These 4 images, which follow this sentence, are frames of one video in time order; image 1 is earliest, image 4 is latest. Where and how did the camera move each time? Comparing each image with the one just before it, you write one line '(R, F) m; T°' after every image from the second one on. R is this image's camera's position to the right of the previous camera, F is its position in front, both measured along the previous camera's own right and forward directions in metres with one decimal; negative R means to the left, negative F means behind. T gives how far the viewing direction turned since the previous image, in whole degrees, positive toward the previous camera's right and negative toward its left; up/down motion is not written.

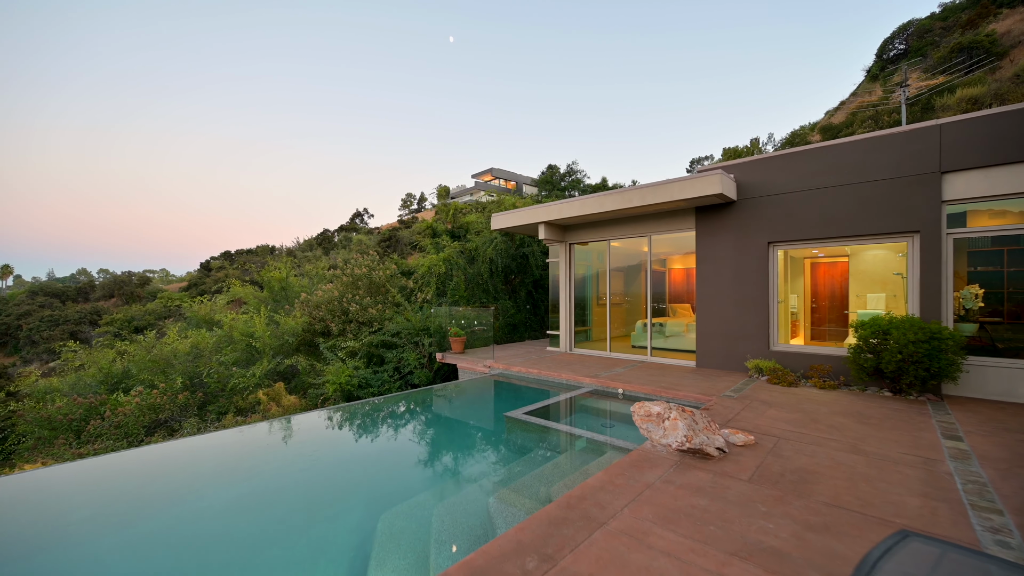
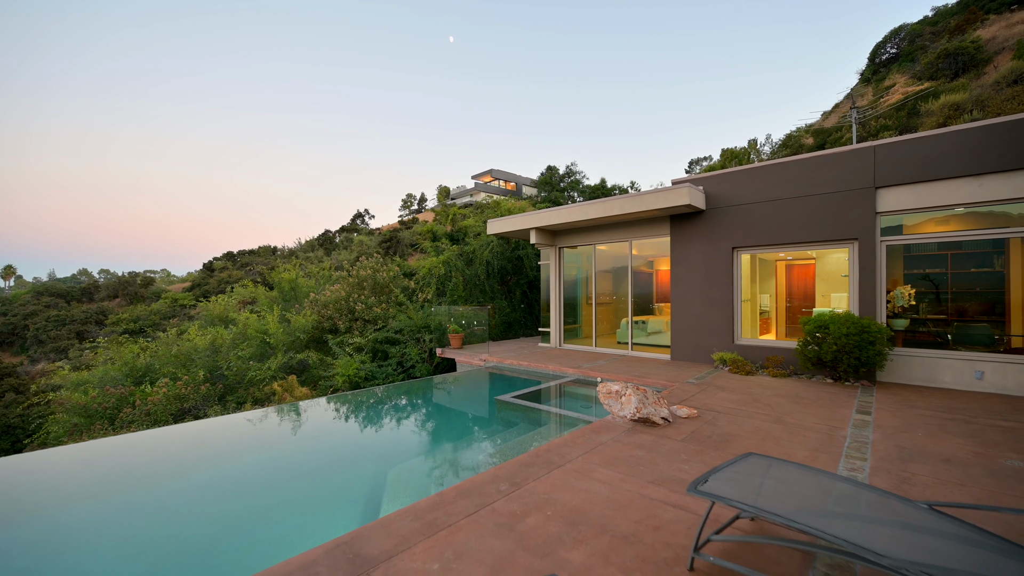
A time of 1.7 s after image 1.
(+0.1, -0.7) m; 0°
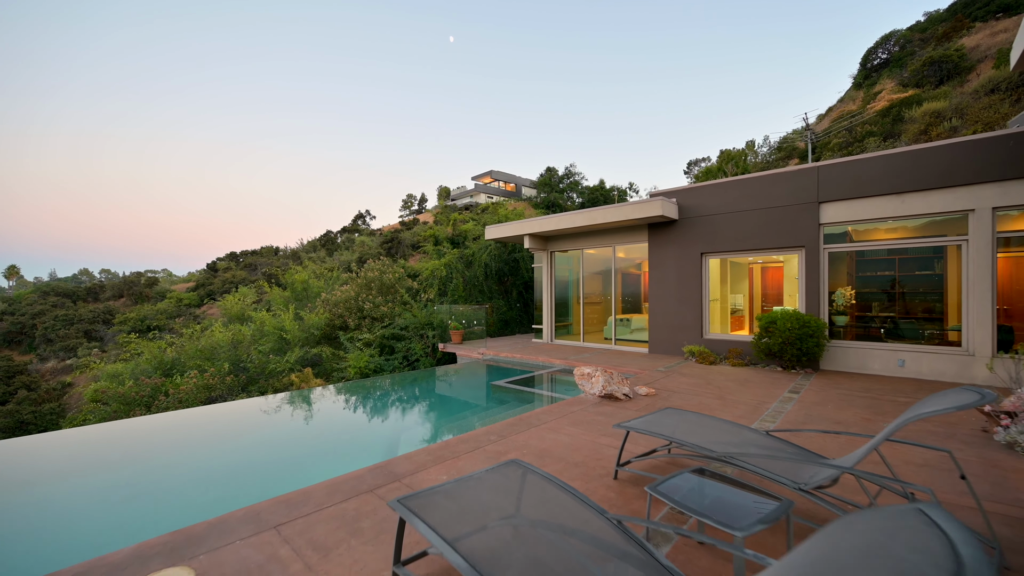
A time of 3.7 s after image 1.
(+0.1, -0.9) m; 0°
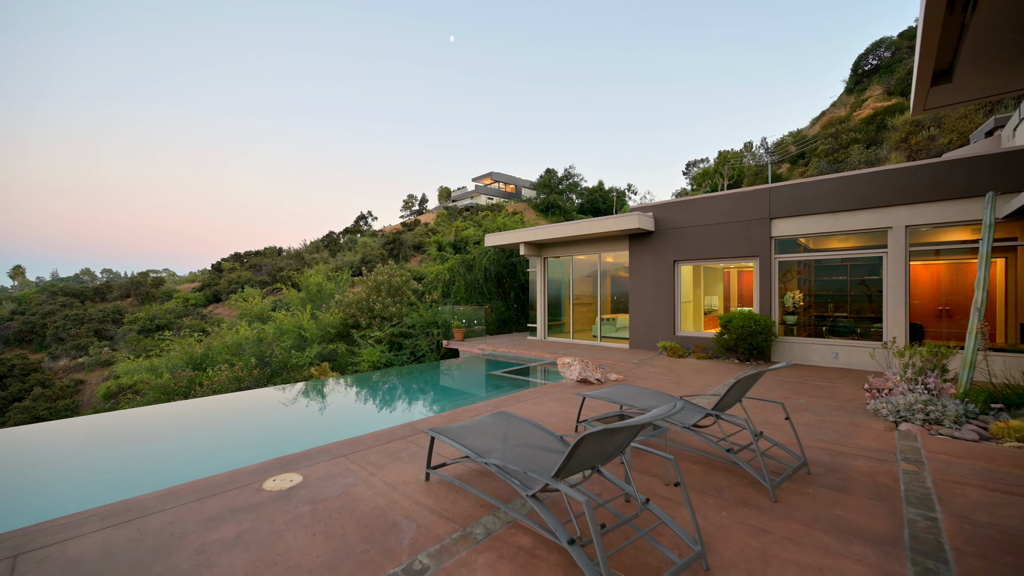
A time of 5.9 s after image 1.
(+0.1, -1.1) m; 0°
